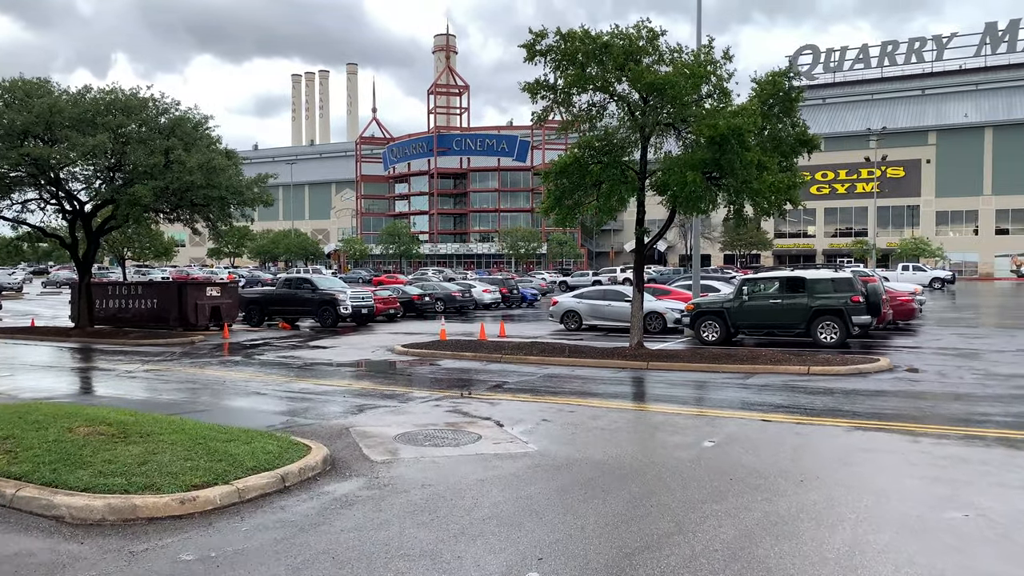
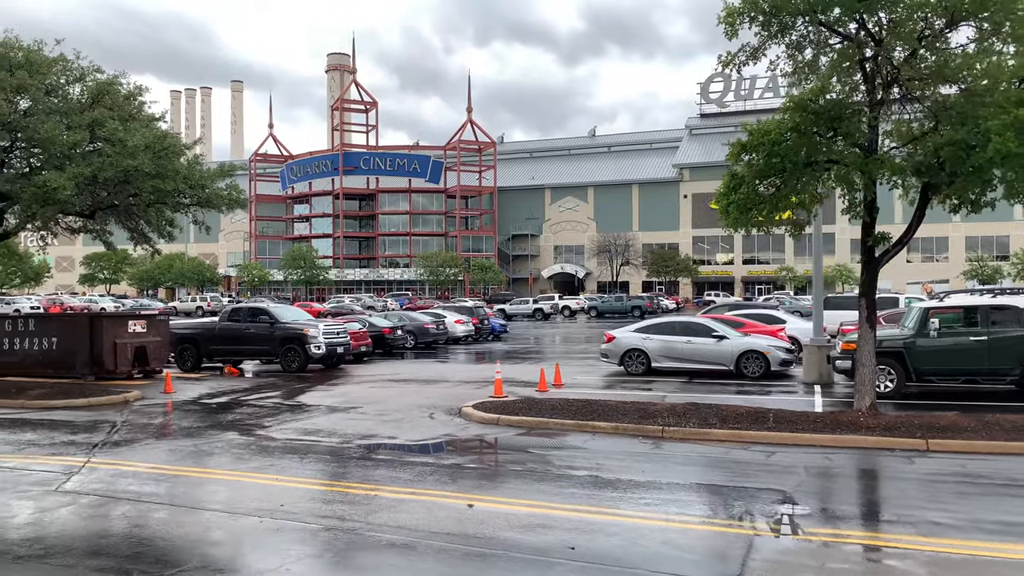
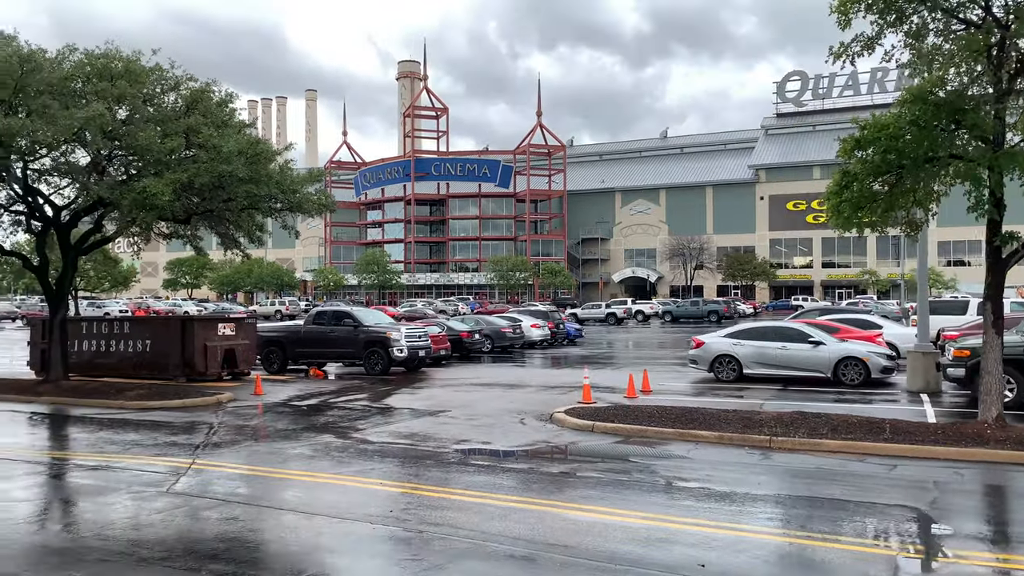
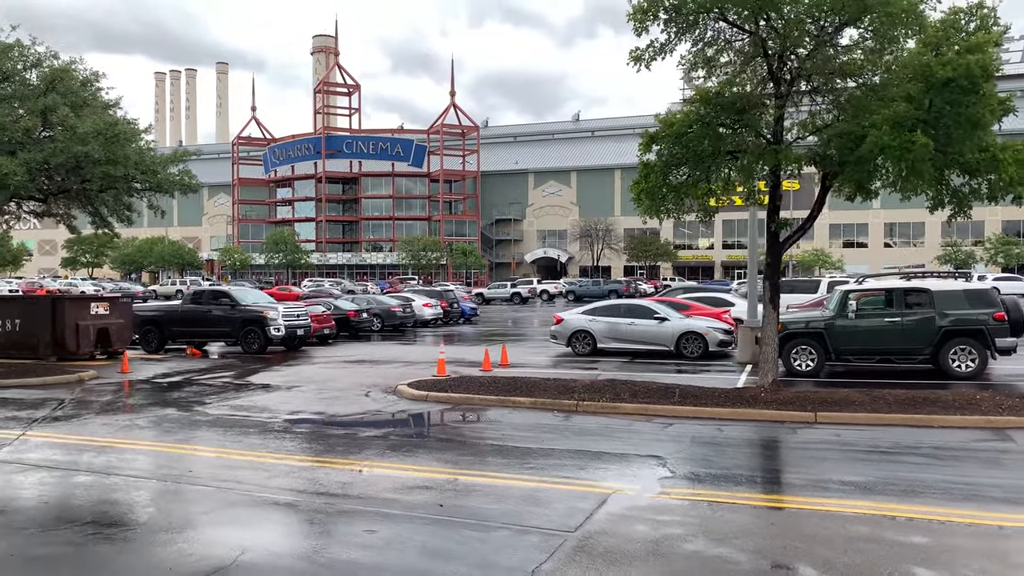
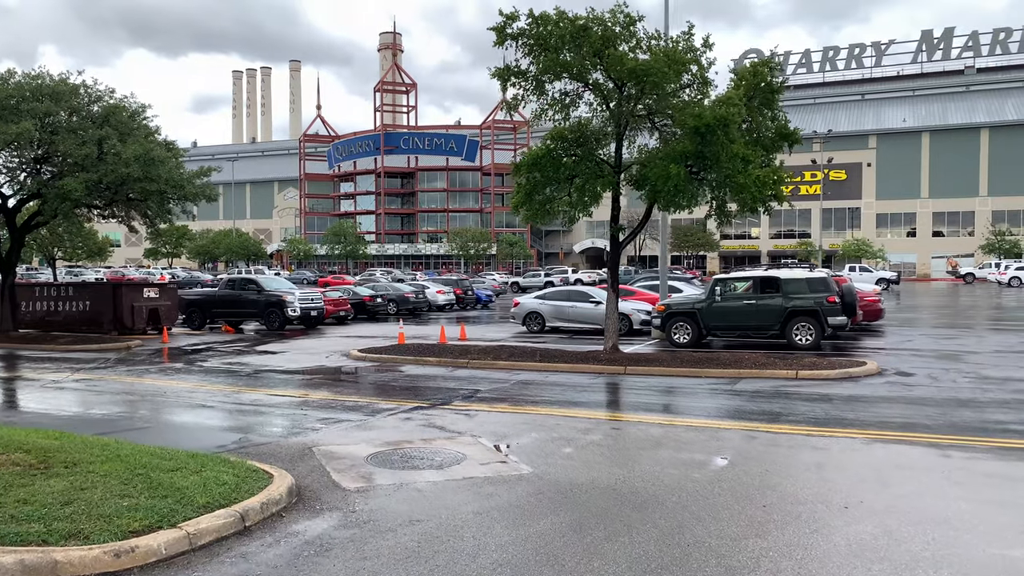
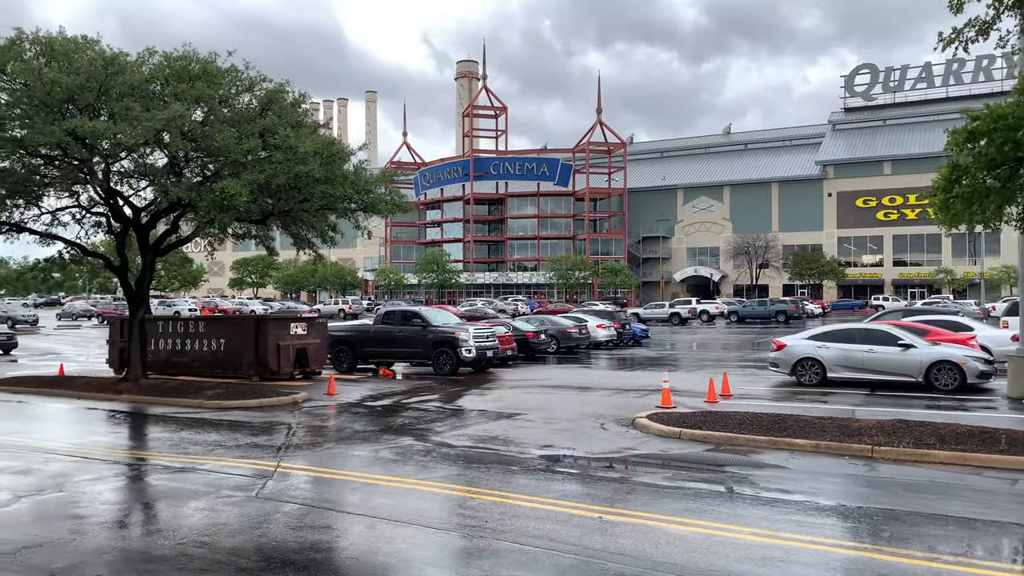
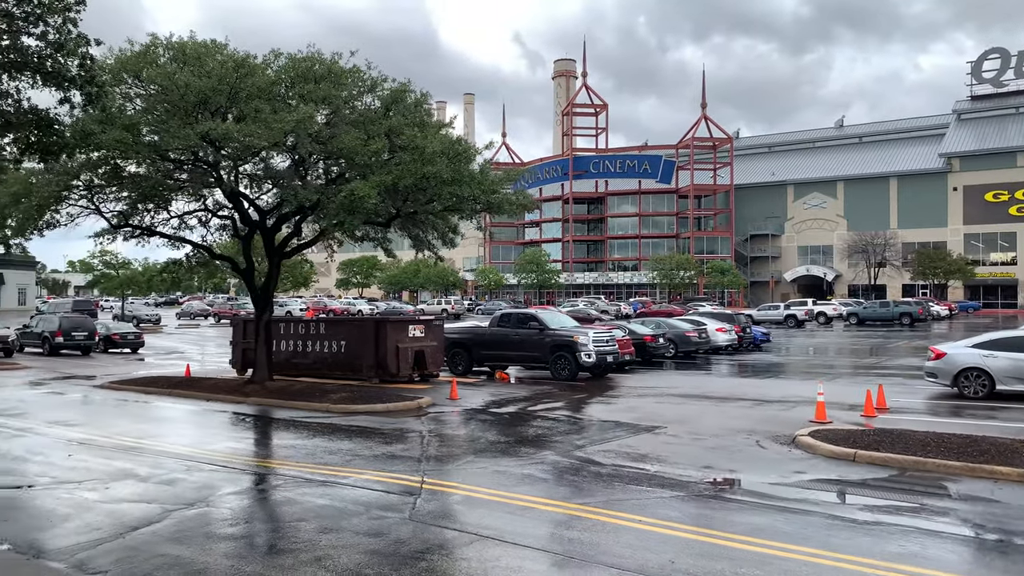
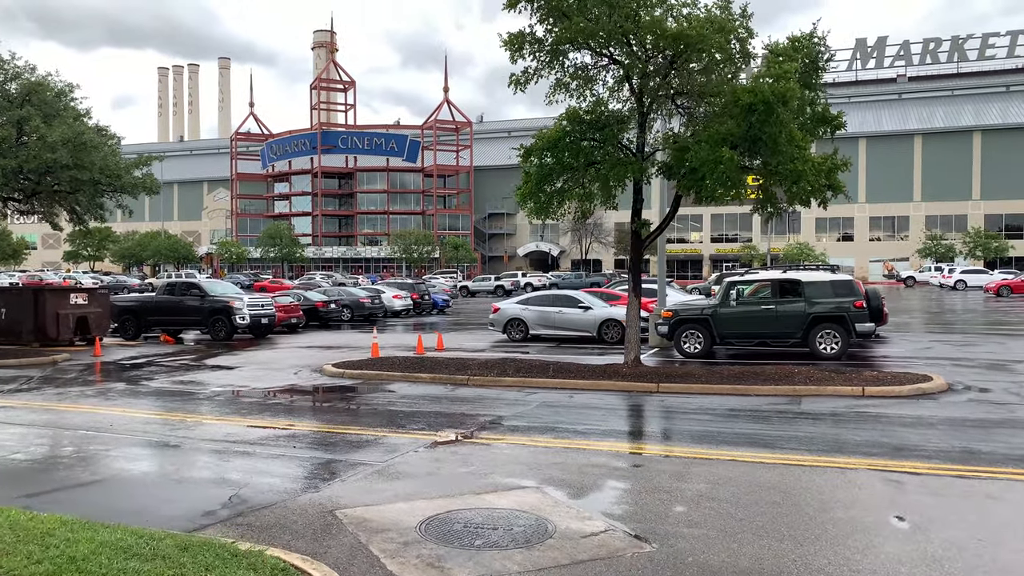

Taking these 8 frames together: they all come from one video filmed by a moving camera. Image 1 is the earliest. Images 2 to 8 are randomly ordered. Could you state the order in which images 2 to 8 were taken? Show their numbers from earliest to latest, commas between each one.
5, 8, 4, 2, 3, 6, 7
